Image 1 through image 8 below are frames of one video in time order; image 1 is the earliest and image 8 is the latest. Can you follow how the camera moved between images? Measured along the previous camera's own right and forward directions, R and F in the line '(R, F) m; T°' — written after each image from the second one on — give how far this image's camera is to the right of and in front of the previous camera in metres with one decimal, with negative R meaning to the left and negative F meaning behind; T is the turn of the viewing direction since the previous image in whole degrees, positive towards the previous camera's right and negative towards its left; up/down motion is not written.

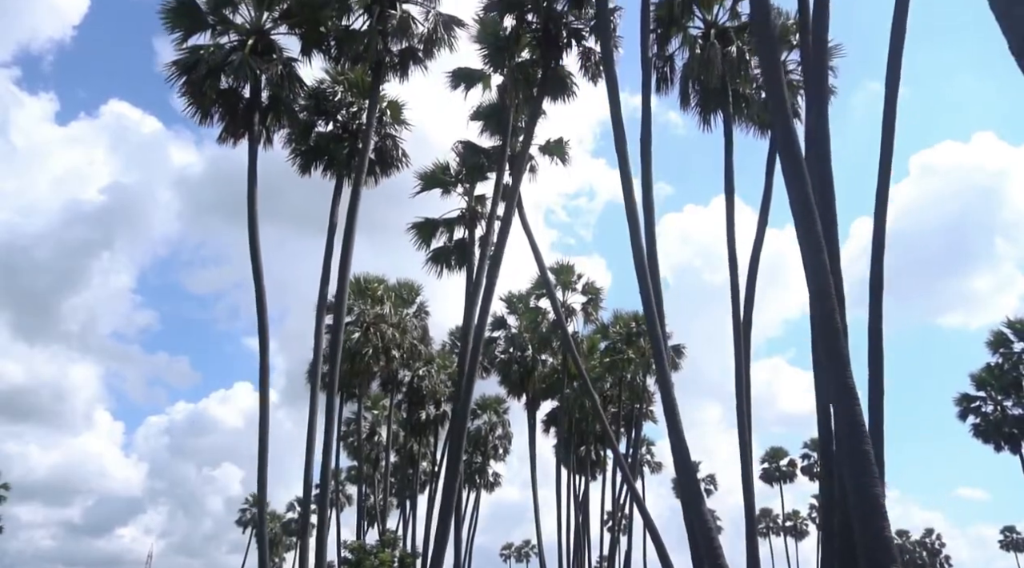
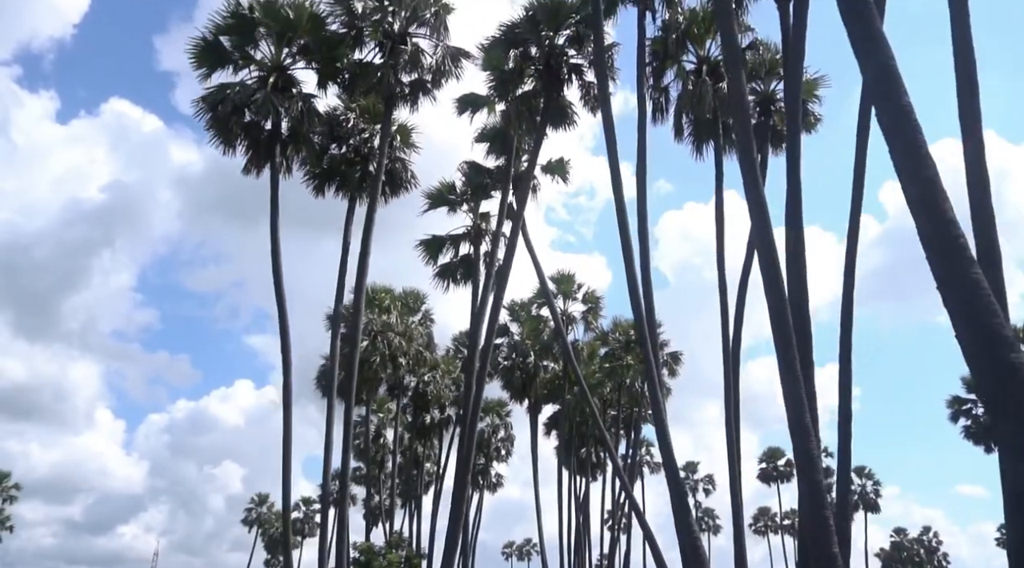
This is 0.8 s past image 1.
(-0.1, -1.1) m; 0°
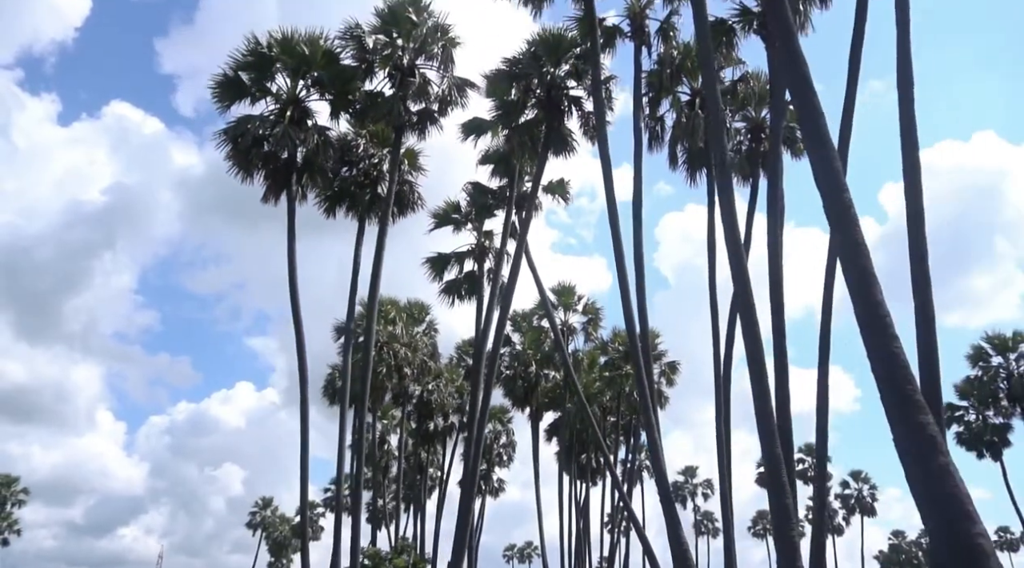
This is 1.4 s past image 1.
(-0.1, -1.0) m; 0°
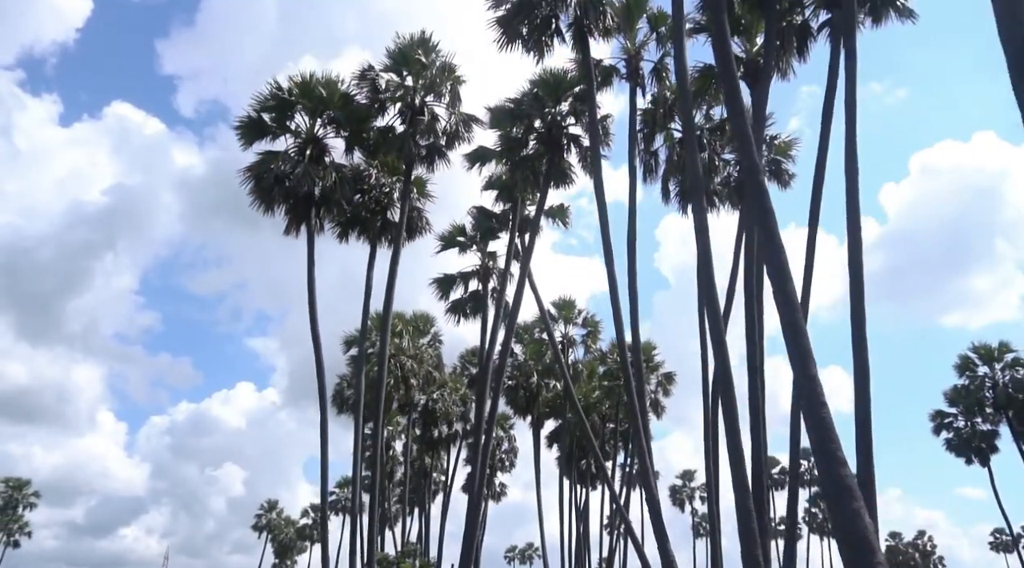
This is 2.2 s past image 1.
(-0.1, -1.3) m; 0°
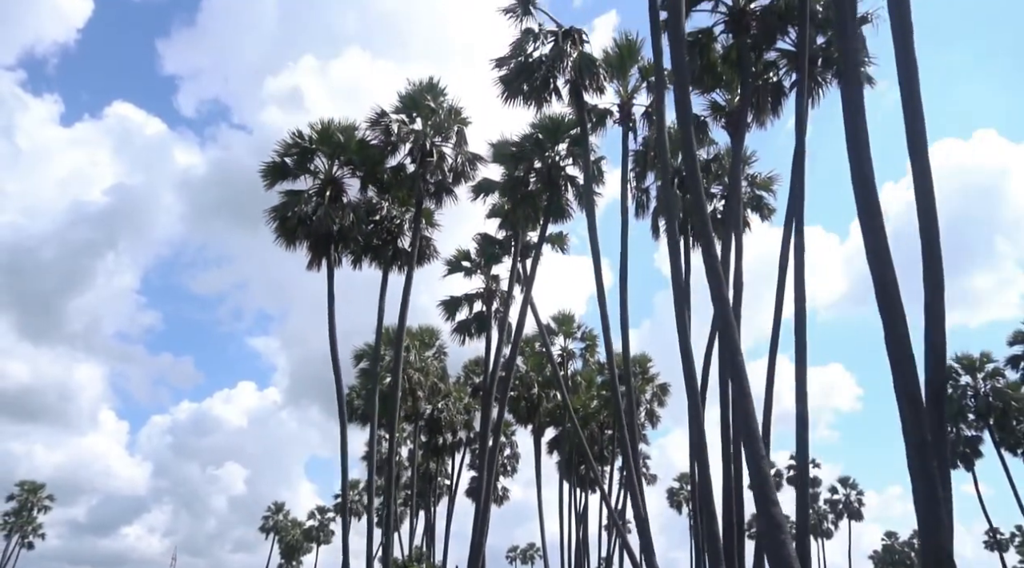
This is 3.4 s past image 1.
(0.0, -1.7) m; 0°
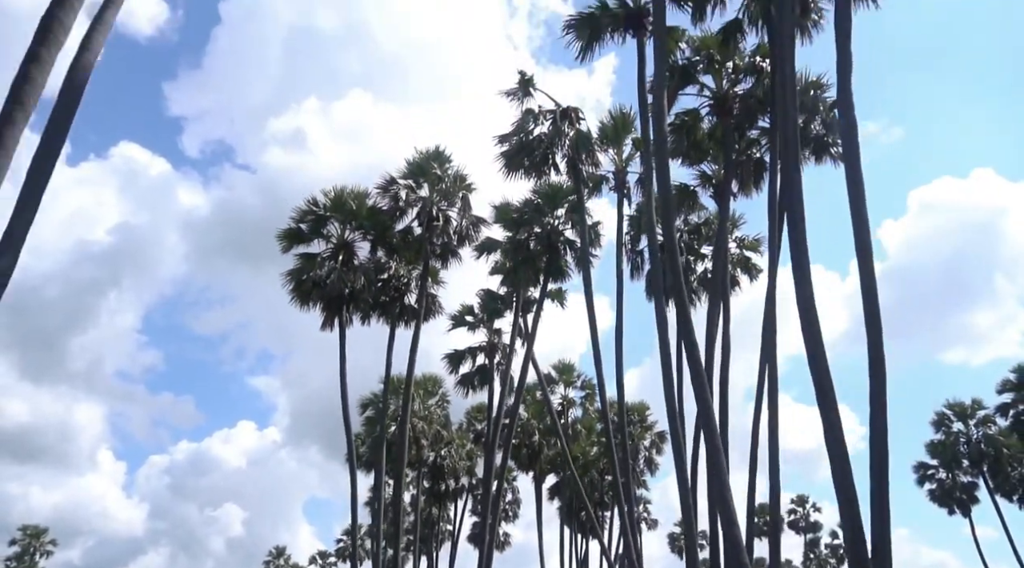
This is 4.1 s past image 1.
(0.0, -1.2) m; 0°
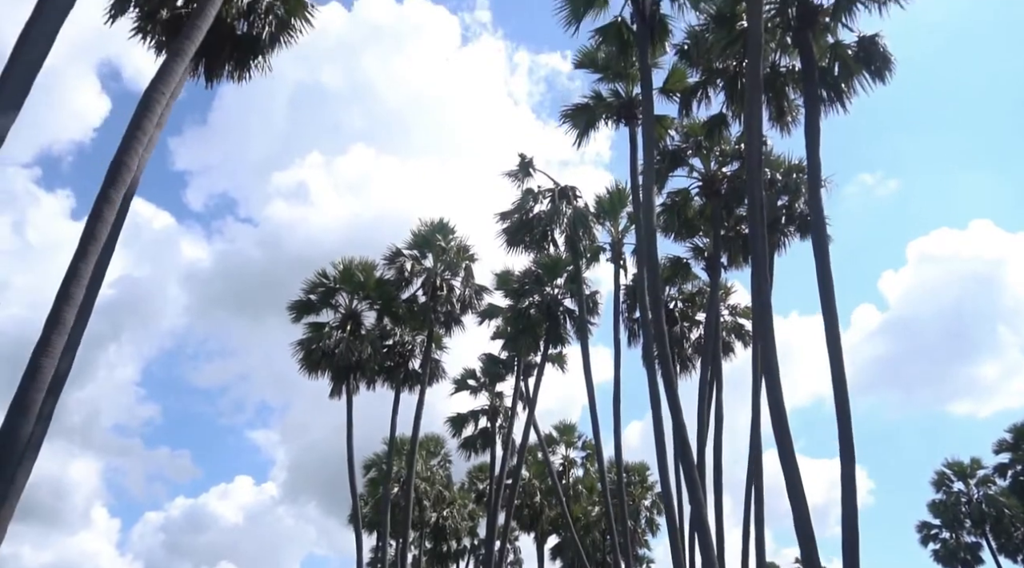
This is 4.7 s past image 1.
(0.0, -0.9) m; 0°
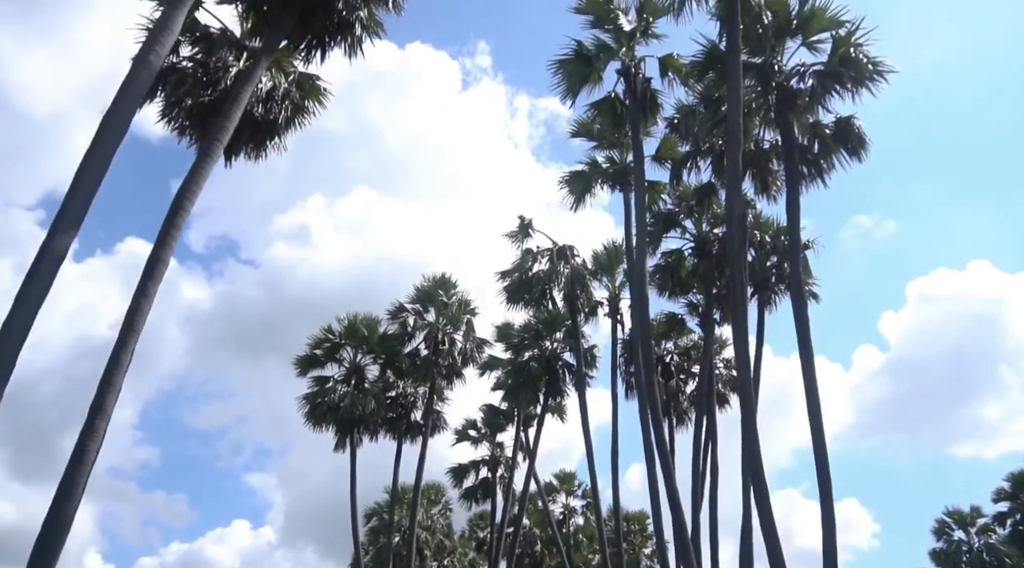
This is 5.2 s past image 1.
(0.0, -0.7) m; 0°
